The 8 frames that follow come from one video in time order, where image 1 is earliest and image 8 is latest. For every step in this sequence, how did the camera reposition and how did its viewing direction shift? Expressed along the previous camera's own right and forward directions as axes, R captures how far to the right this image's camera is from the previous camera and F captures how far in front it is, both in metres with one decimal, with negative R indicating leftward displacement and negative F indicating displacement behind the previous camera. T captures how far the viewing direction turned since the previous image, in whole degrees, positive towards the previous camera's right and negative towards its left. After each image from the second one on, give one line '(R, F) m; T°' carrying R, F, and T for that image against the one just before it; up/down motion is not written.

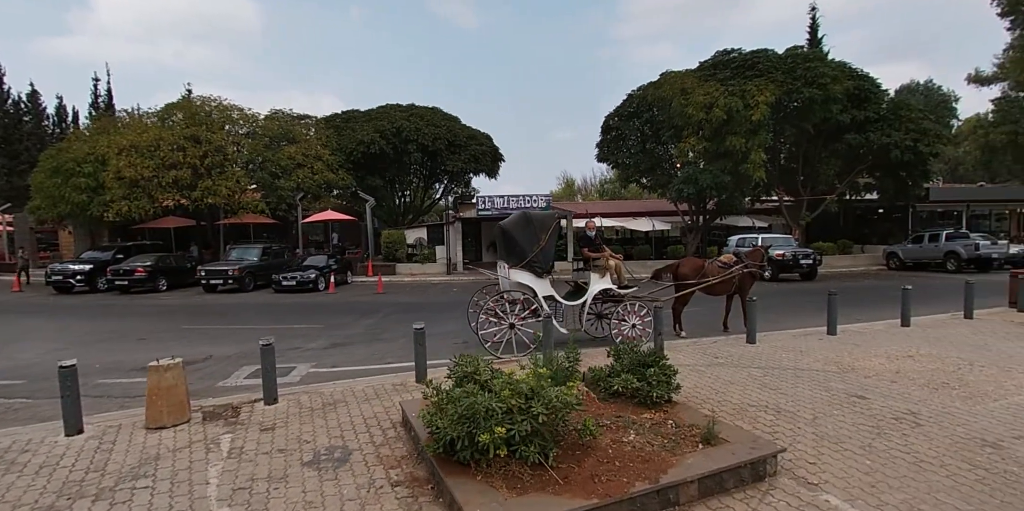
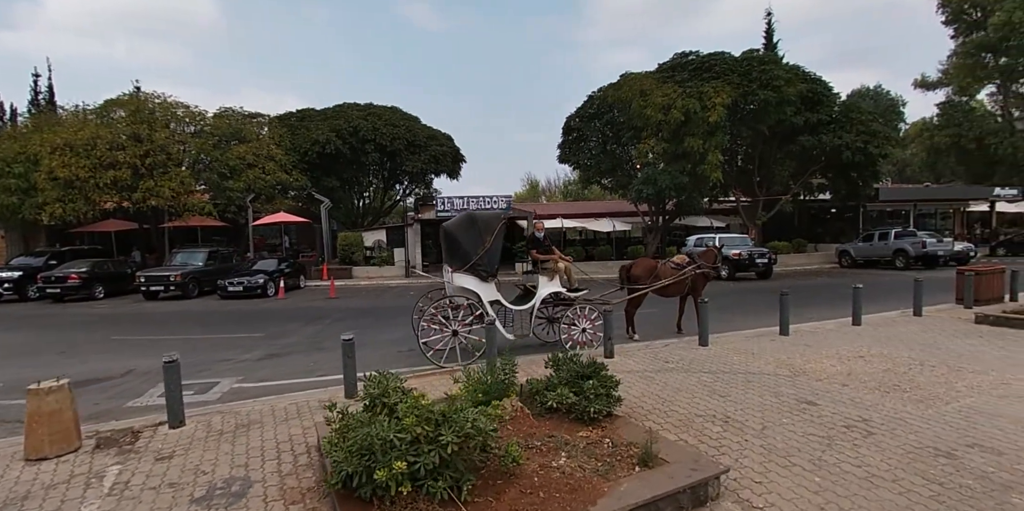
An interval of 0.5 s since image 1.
(+0.4, +0.5) m; +3°
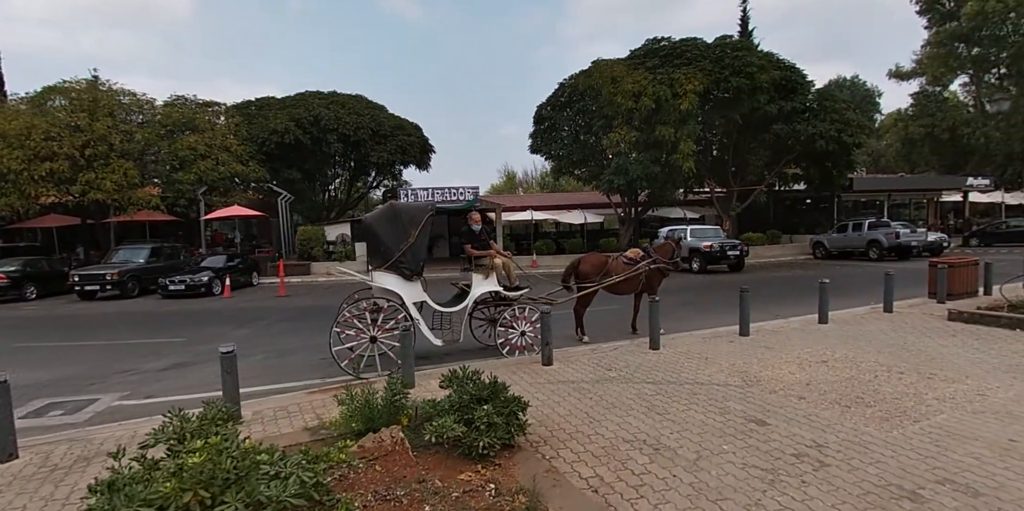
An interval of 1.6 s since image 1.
(+0.8, +0.9) m; +2°
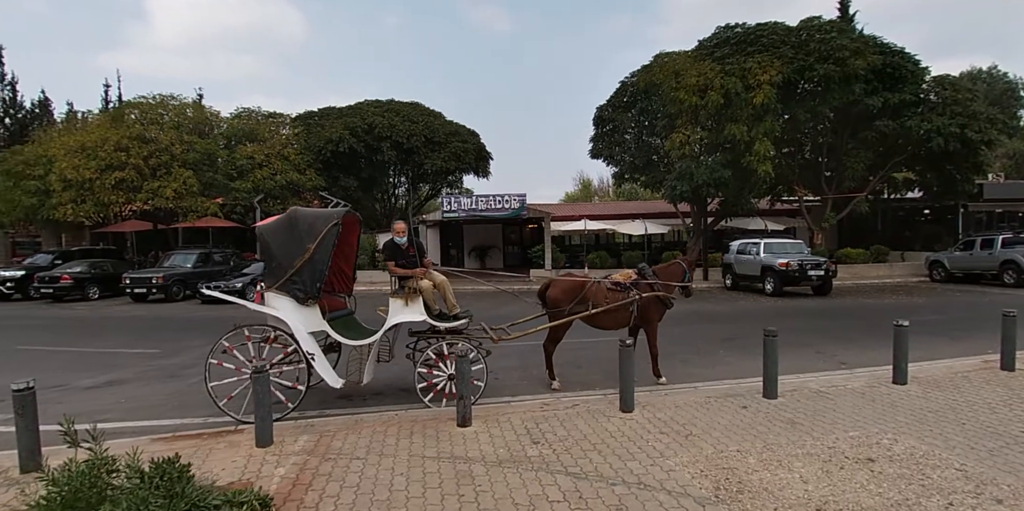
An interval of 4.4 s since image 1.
(+1.9, +2.1) m; -10°
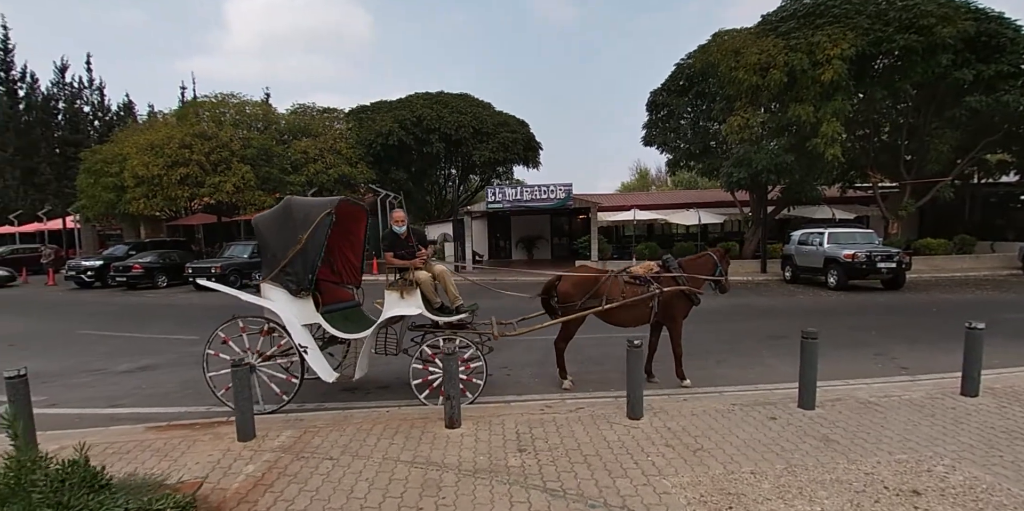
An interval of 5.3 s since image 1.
(+0.6, +0.5) m; -7°
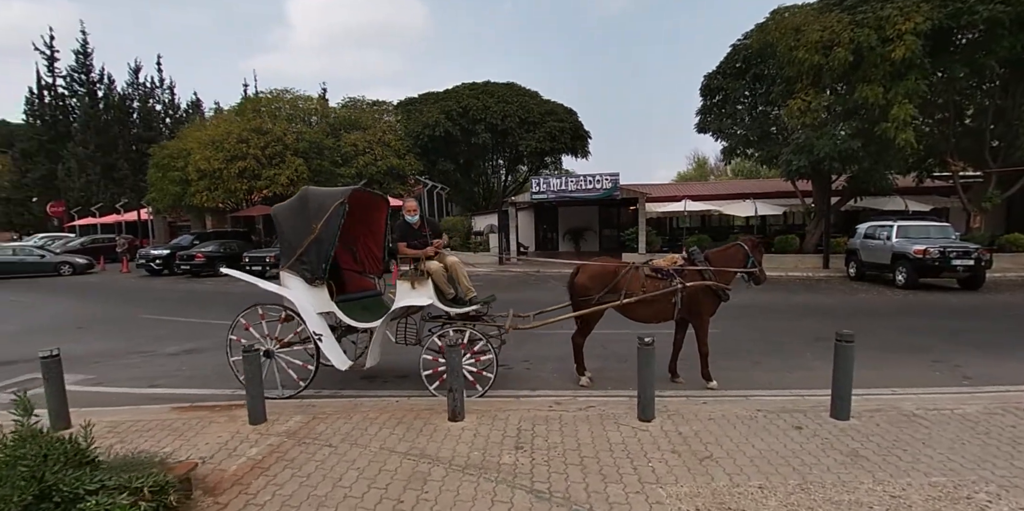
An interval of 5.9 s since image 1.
(+0.5, +0.2) m; -6°
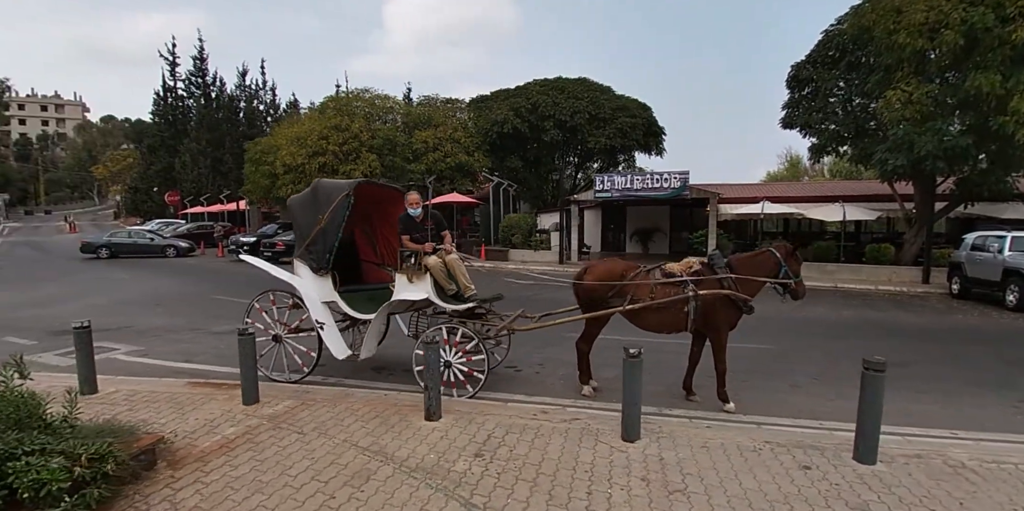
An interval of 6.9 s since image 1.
(+0.9, +0.3) m; -9°
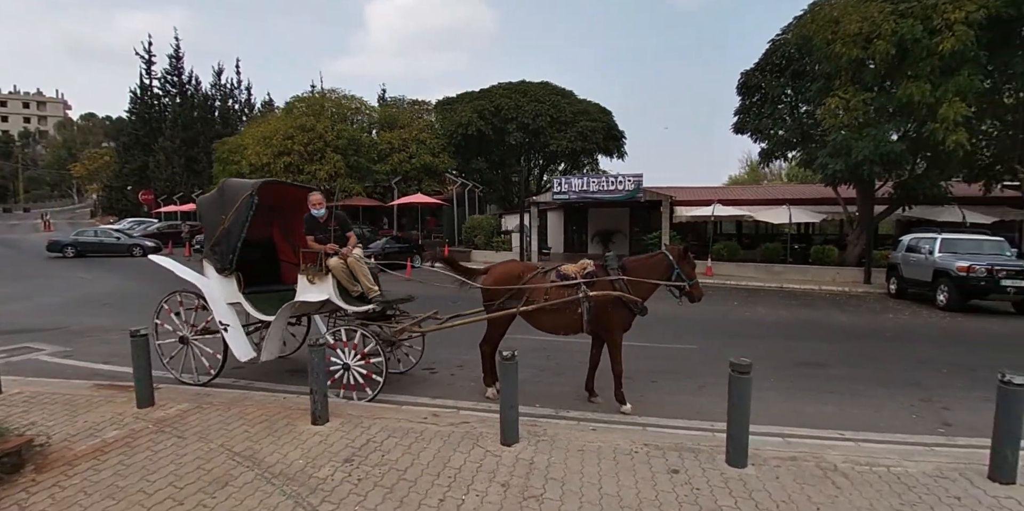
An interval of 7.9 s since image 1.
(+0.9, 0.0) m; +1°
